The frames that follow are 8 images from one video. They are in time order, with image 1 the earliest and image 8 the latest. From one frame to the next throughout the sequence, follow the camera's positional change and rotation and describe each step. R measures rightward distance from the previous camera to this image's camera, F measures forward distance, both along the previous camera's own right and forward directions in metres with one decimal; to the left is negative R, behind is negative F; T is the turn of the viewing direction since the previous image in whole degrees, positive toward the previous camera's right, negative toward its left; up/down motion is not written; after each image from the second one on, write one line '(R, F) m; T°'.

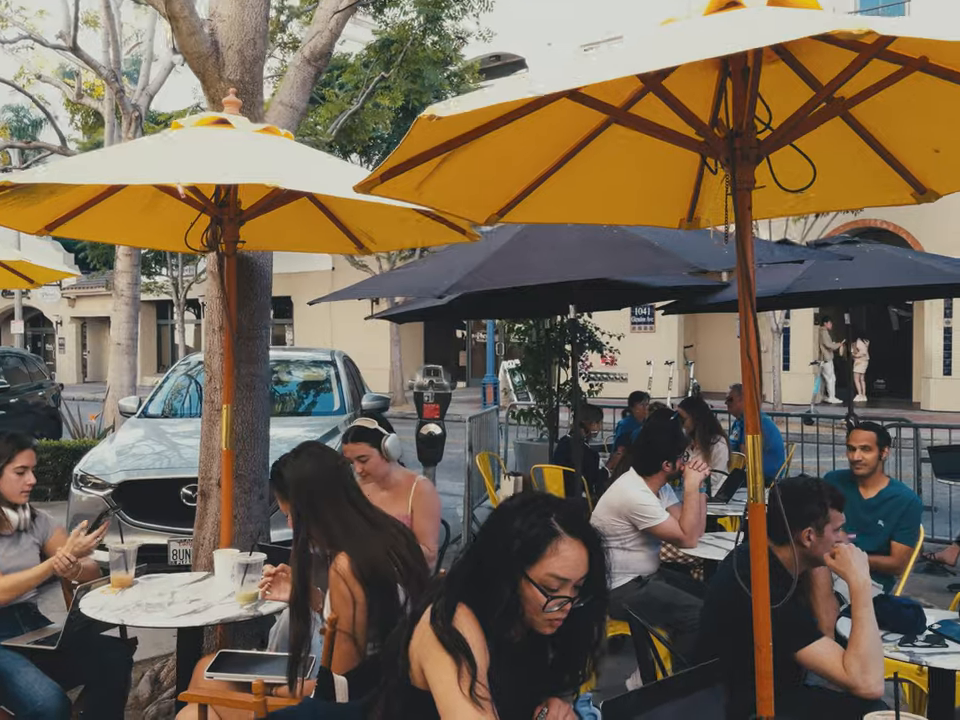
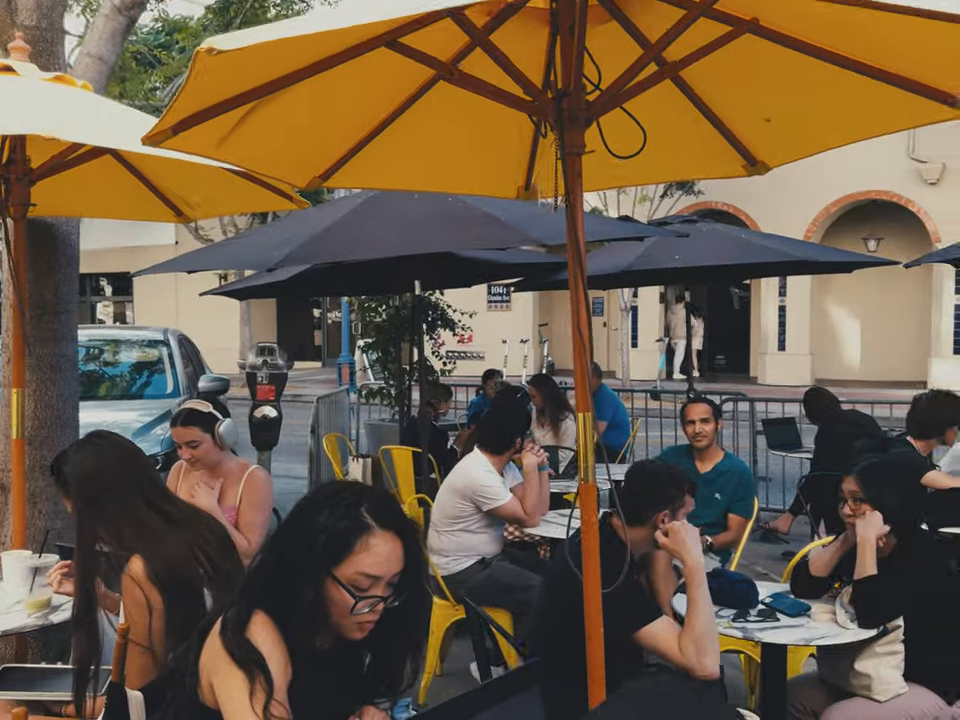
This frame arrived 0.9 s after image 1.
(+0.1, +0.2) m; +9°
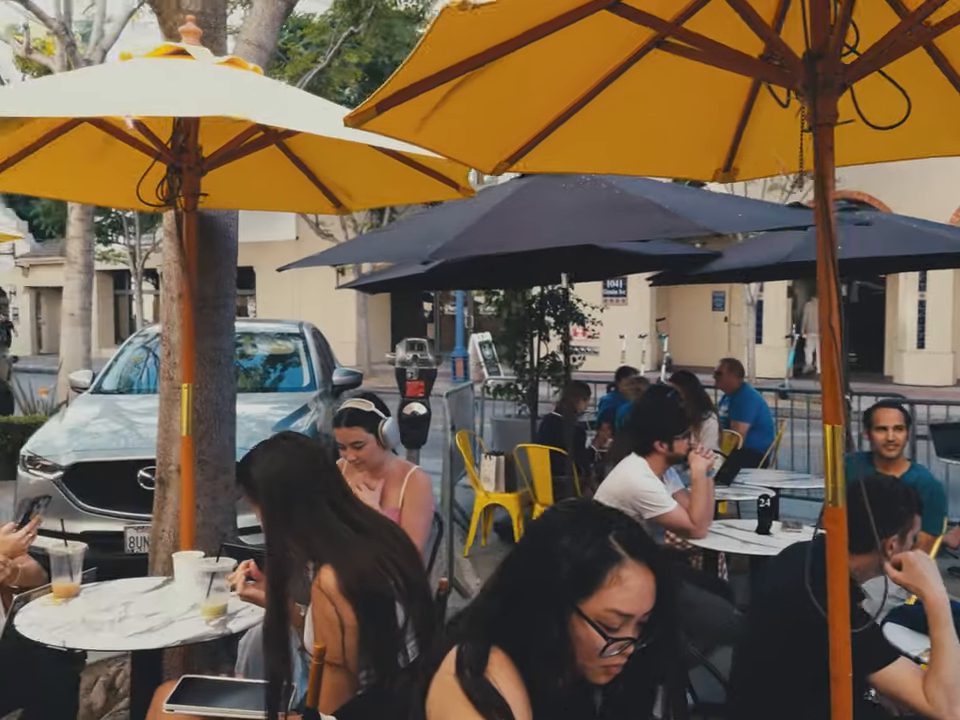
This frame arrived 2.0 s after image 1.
(-0.3, +0.2) m; -7°
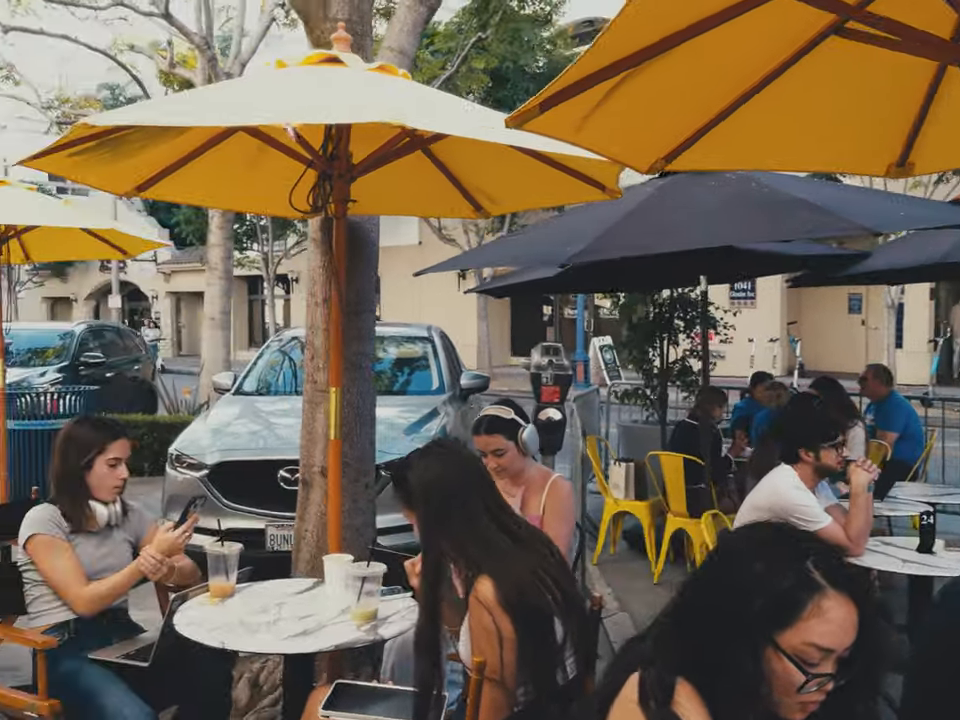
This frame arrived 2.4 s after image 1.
(-0.1, +0.1) m; -7°
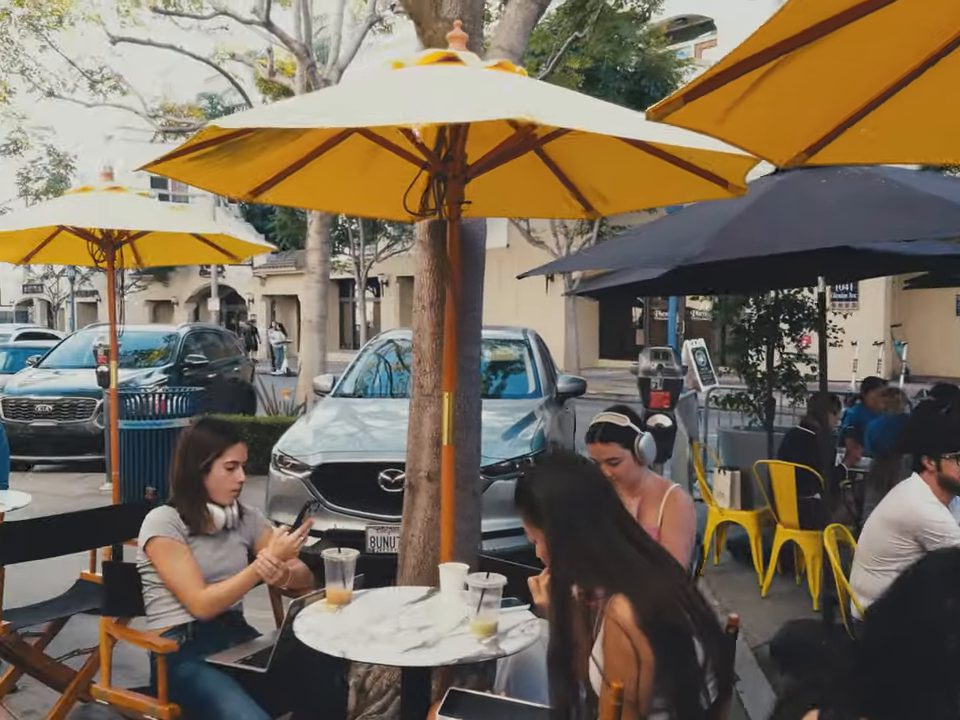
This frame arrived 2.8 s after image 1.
(-0.1, +0.1) m; -5°
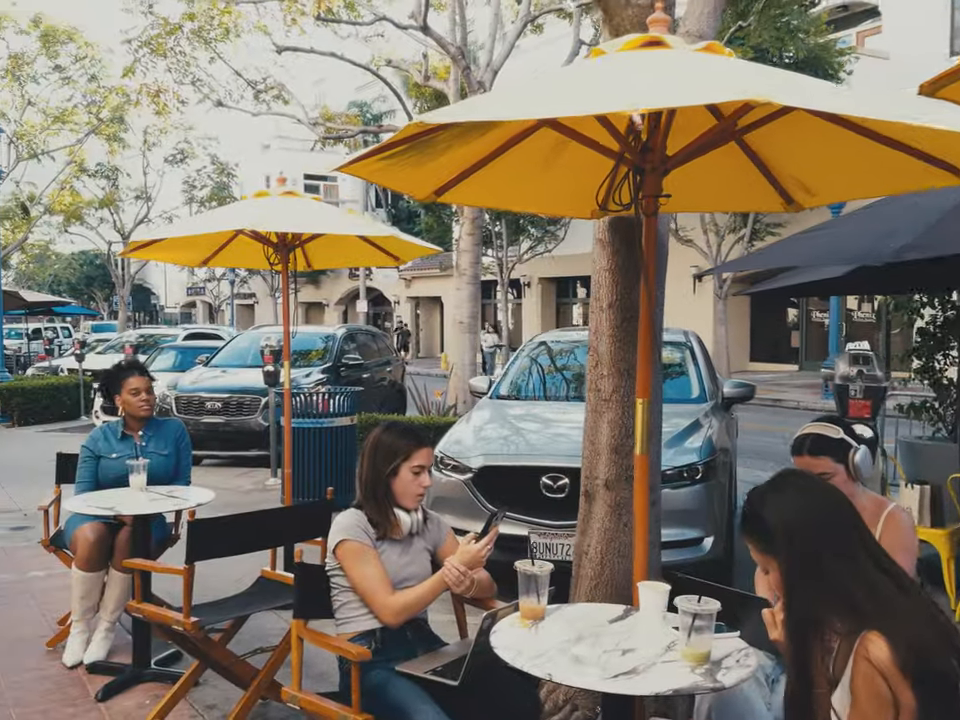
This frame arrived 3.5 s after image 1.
(-0.2, +0.1) m; -9°
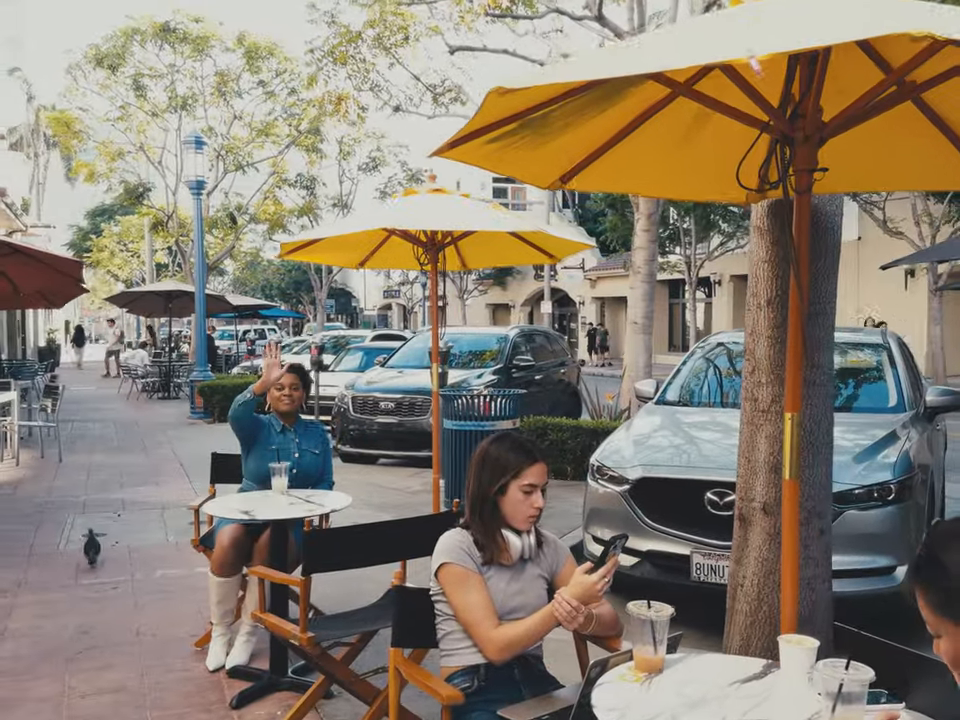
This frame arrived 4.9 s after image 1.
(+0.2, +0.4) m; -12°
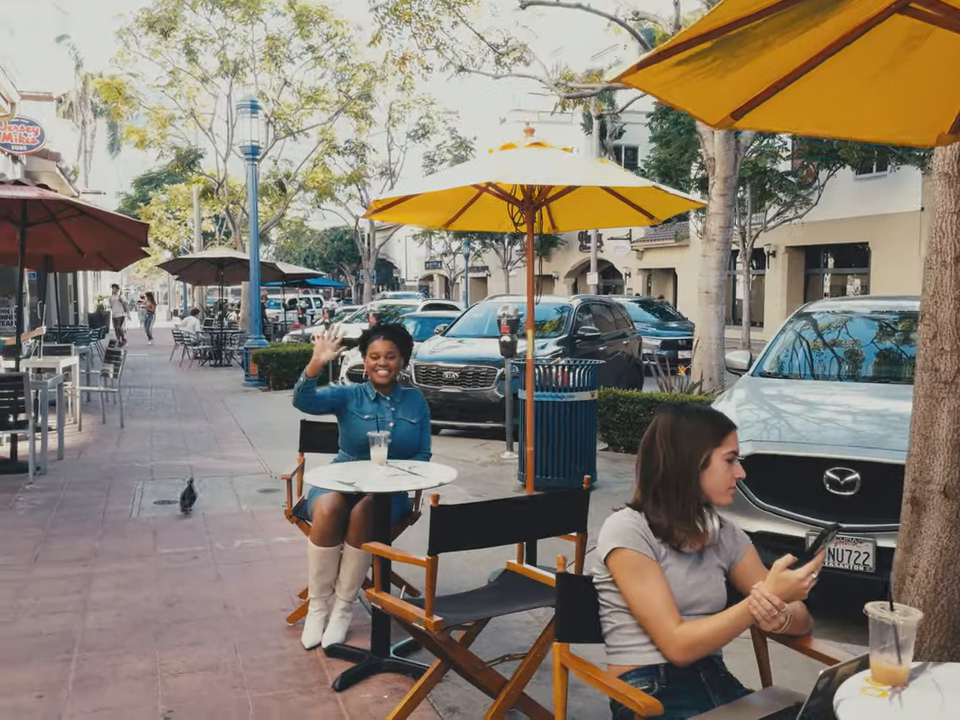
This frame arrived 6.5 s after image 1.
(-0.4, +0.4) m; -2°
